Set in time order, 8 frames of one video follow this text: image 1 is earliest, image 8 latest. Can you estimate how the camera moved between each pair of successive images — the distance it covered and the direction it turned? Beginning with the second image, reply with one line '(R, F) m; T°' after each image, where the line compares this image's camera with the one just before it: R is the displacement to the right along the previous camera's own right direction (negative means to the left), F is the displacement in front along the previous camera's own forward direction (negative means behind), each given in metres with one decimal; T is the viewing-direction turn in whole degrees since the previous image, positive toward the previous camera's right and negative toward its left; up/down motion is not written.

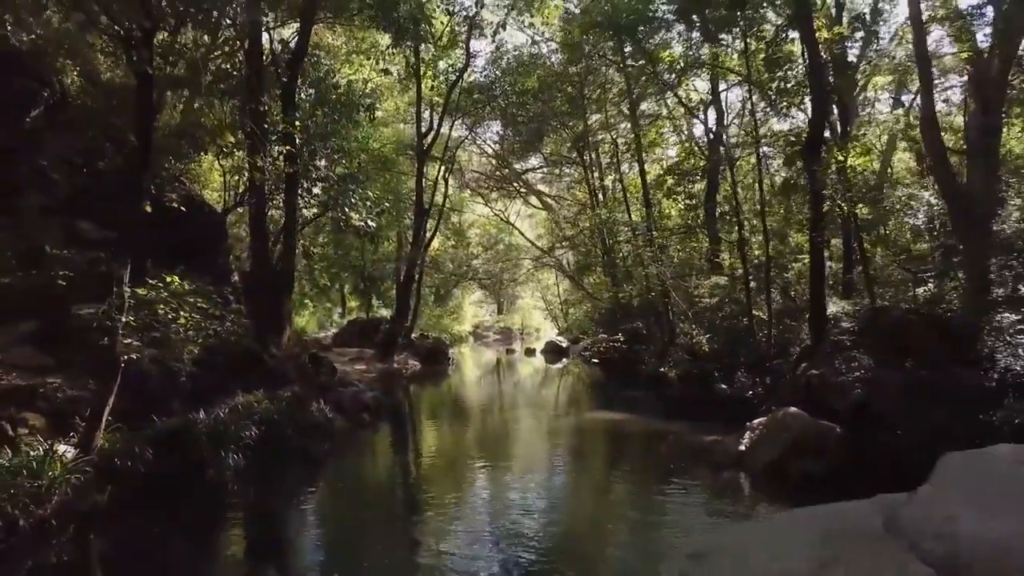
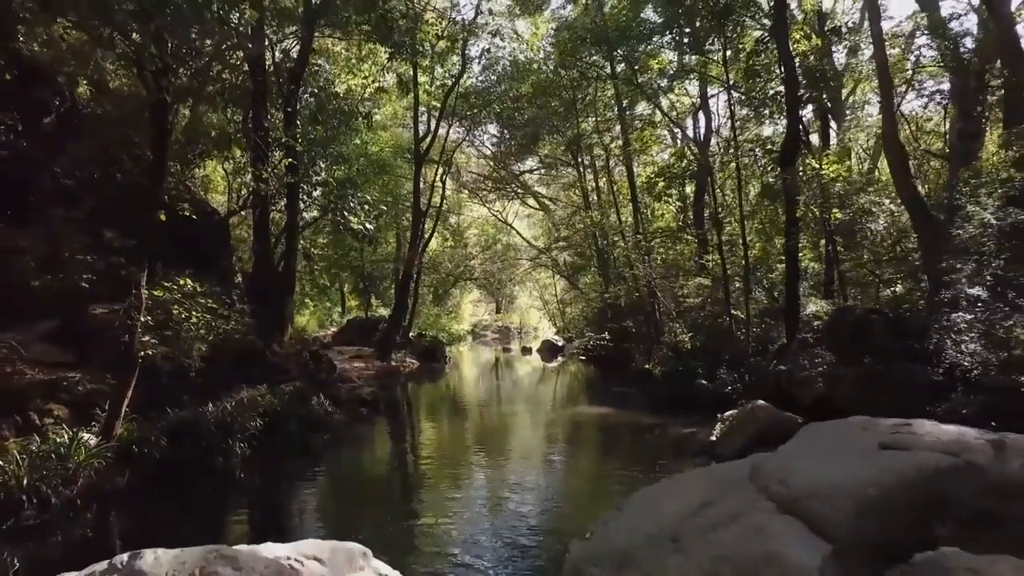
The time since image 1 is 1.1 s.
(+0.2, -0.7) m; 0°
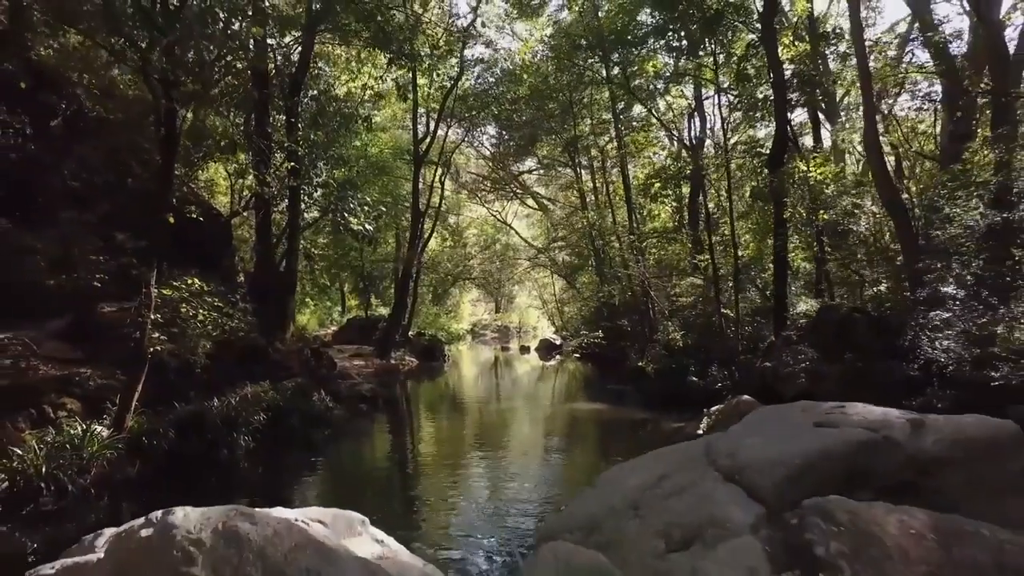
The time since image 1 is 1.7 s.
(+0.1, -0.4) m; 0°
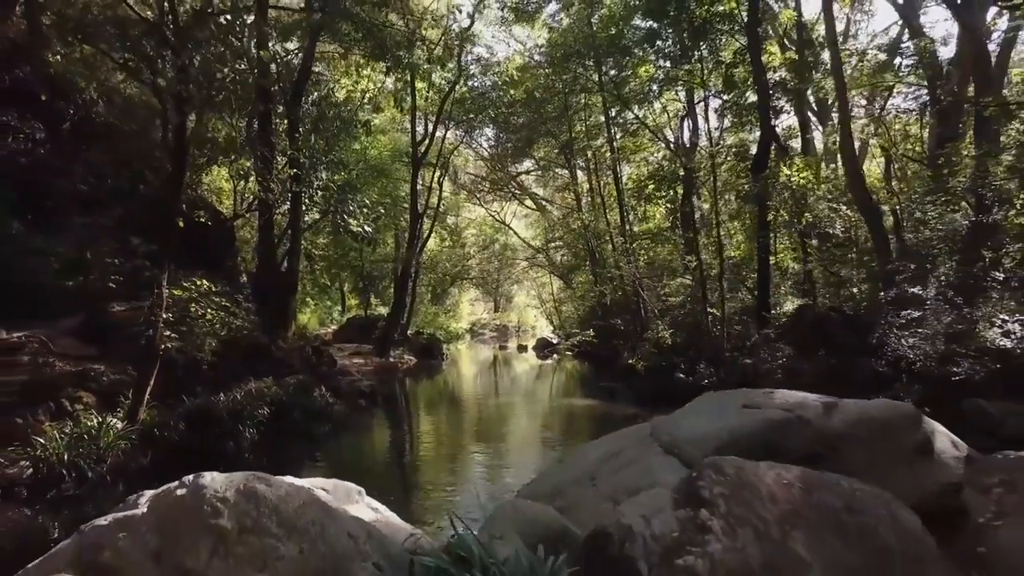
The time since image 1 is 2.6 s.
(+0.1, -0.5) m; 0°
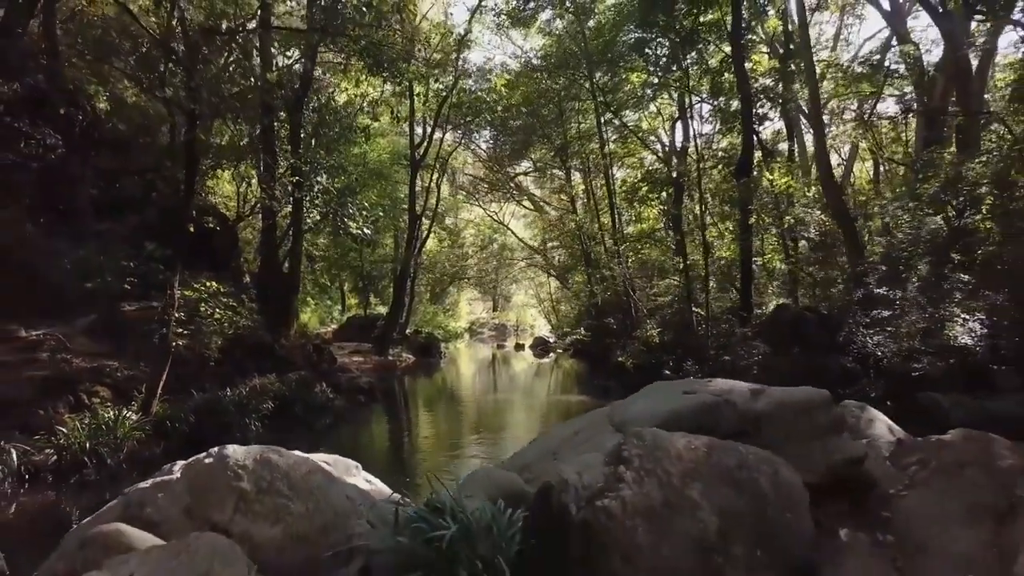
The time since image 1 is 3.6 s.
(+0.1, -0.6) m; 0°
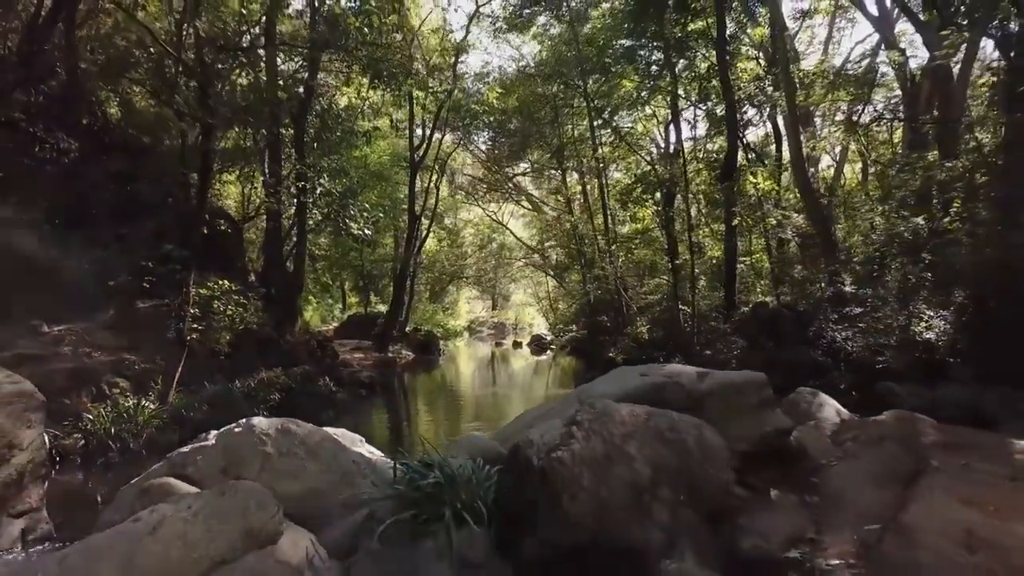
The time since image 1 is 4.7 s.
(+0.1, -0.7) m; 0°
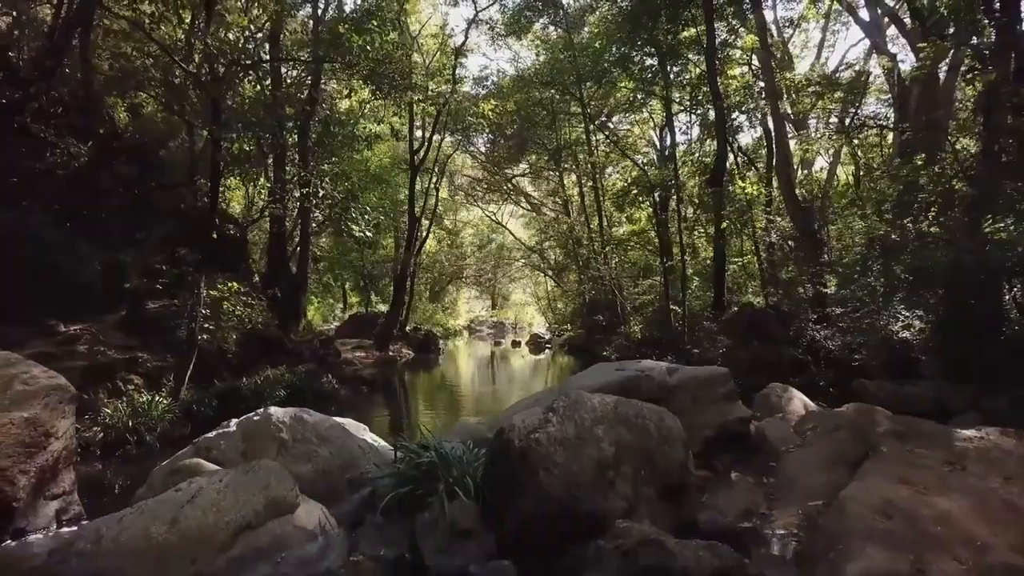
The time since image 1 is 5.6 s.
(+0.1, -0.5) m; 0°
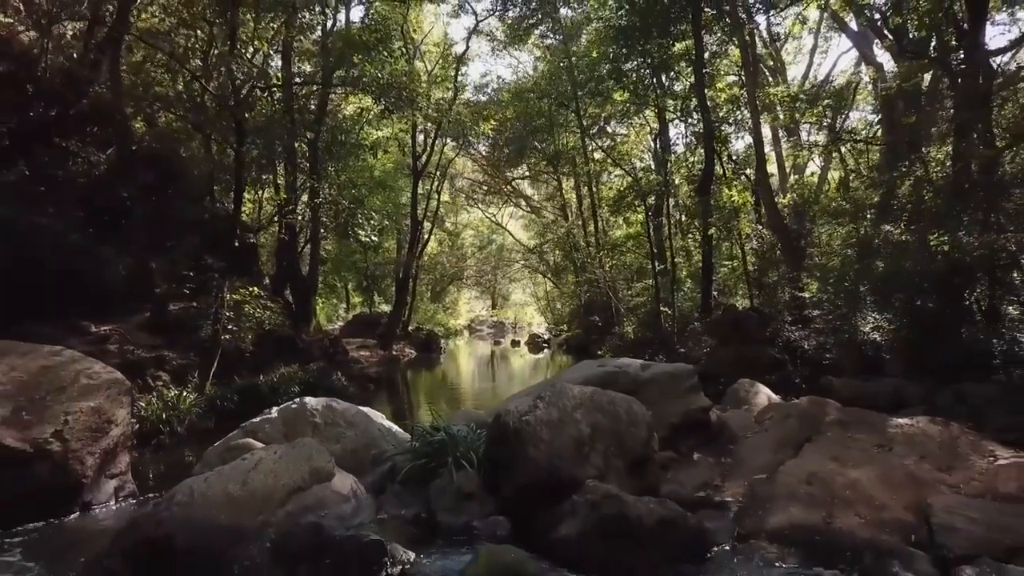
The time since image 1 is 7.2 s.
(0.0, -0.9) m; 0°
